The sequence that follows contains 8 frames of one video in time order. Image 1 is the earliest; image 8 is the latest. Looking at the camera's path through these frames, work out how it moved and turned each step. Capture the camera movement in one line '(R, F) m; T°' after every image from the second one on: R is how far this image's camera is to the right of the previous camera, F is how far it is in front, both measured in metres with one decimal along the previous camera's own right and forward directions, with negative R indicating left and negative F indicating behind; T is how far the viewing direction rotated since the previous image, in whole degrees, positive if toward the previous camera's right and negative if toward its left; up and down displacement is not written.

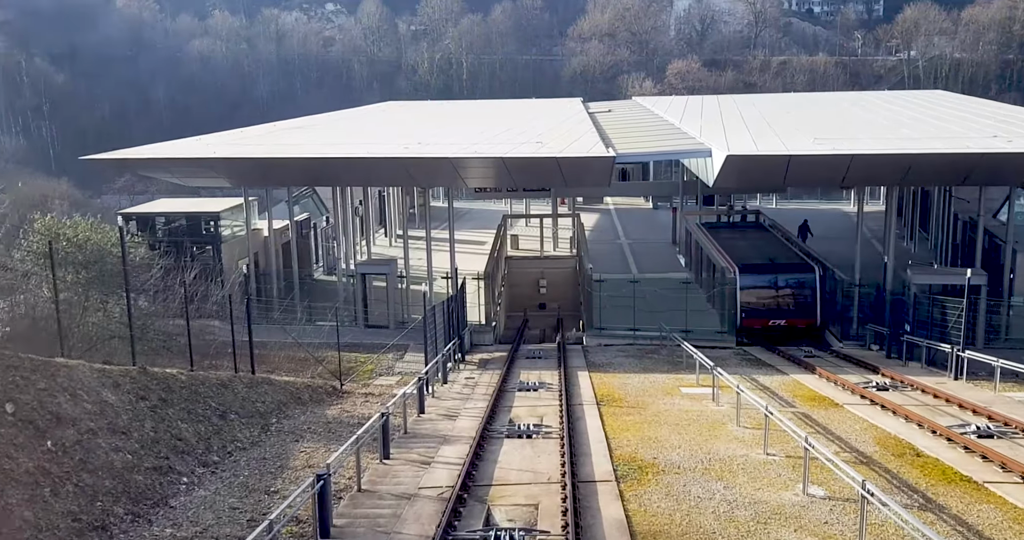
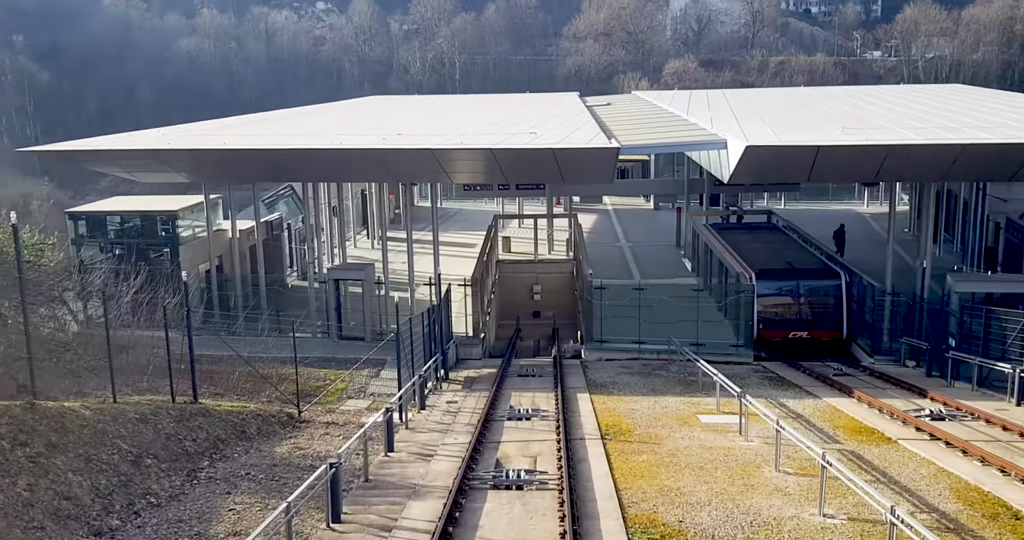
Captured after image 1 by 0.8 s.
(+0.1, +2.3) m; 0°
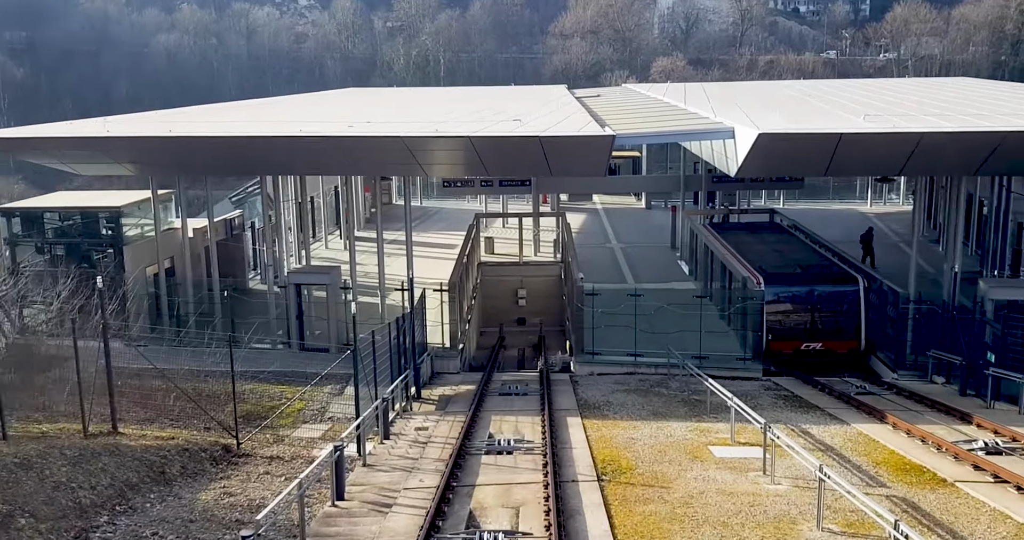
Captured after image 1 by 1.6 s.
(+0.1, +2.0) m; +1°
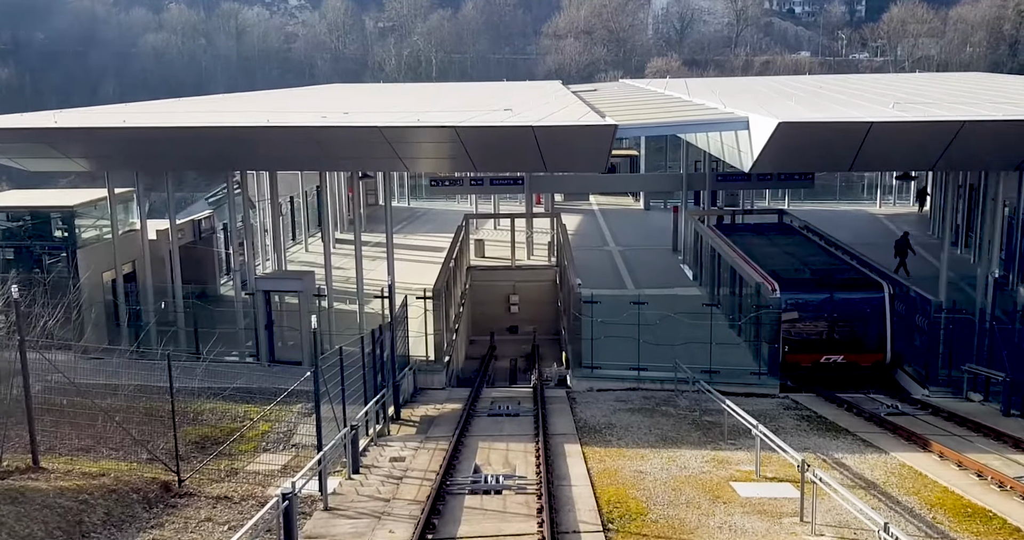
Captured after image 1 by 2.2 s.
(0.0, +1.6) m; 0°
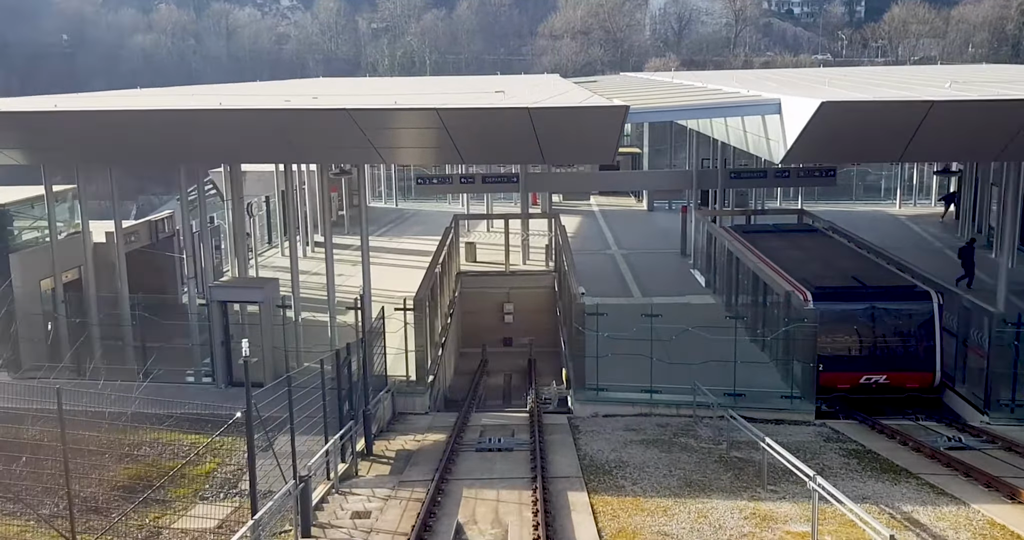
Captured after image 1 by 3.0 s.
(0.0, +2.0) m; 0°
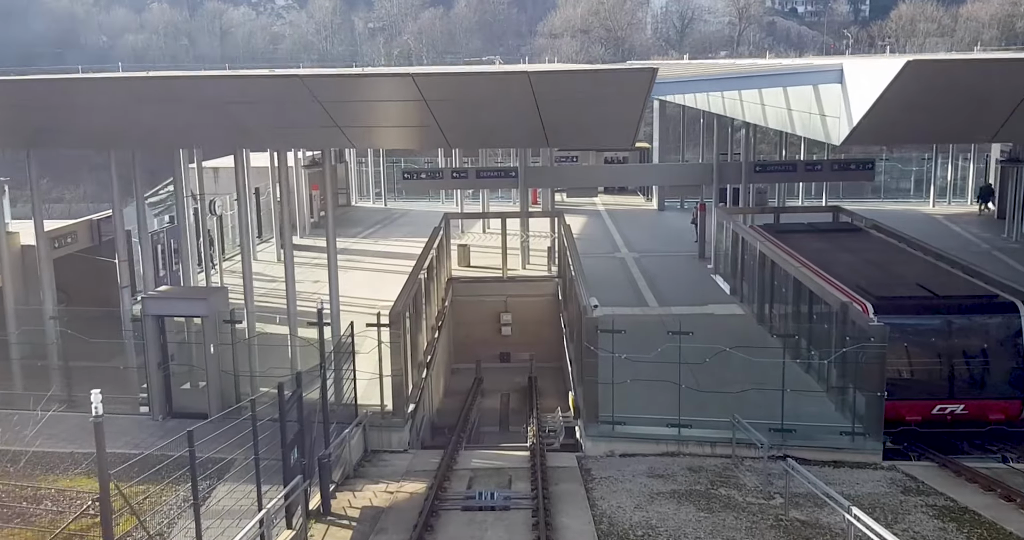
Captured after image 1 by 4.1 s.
(0.0, +2.4) m; 0°
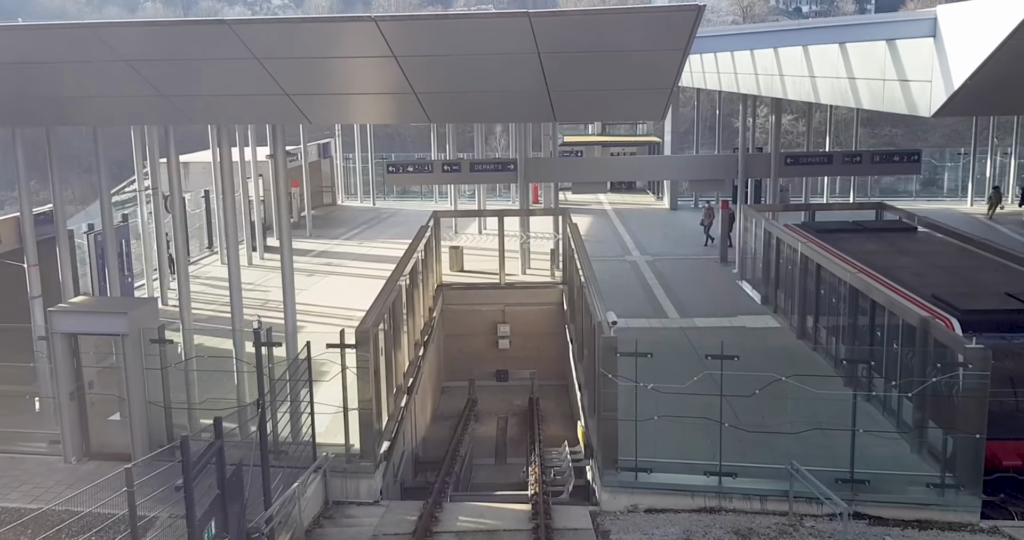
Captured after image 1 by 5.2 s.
(0.0, +2.2) m; 0°
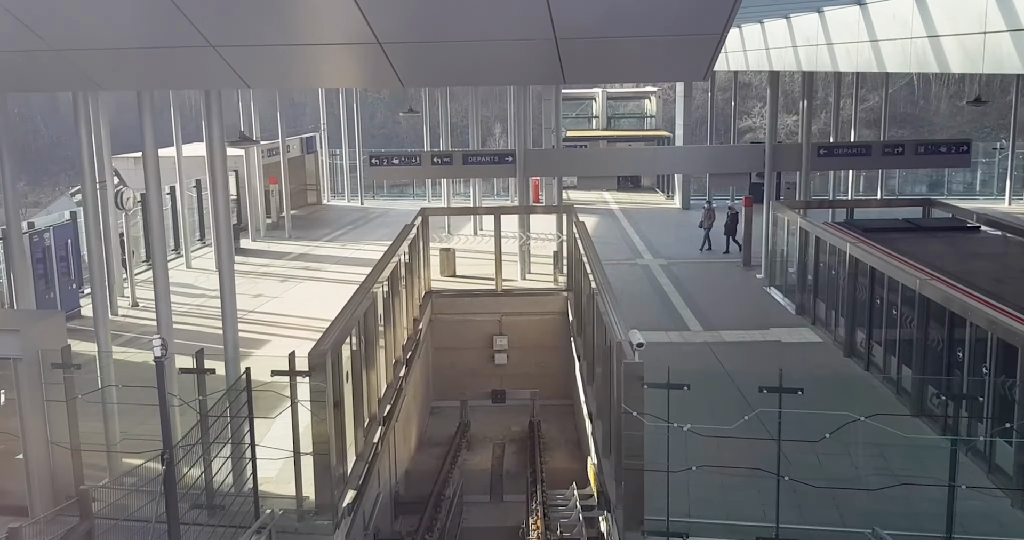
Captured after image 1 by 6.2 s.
(0.0, +1.9) m; 0°
